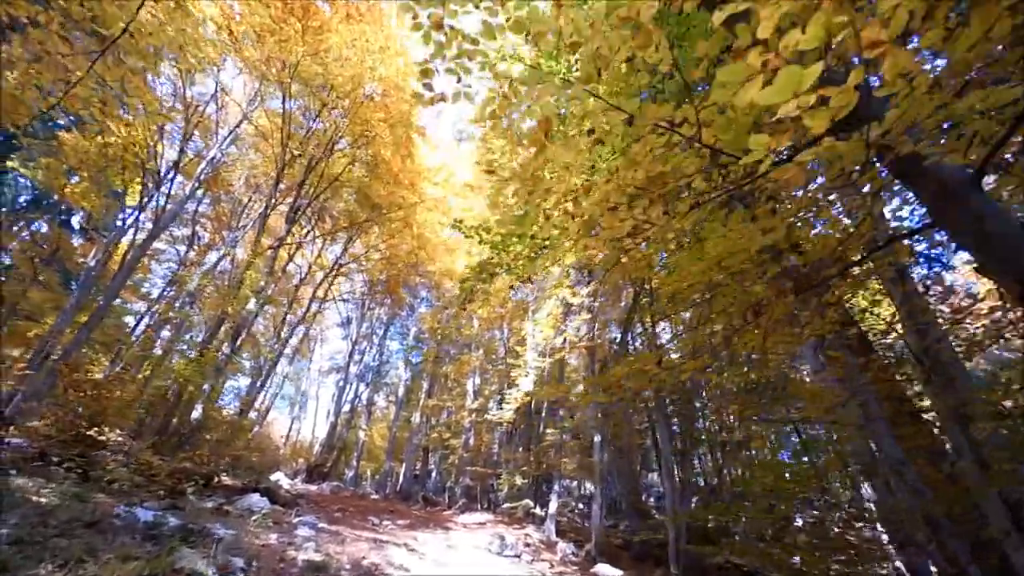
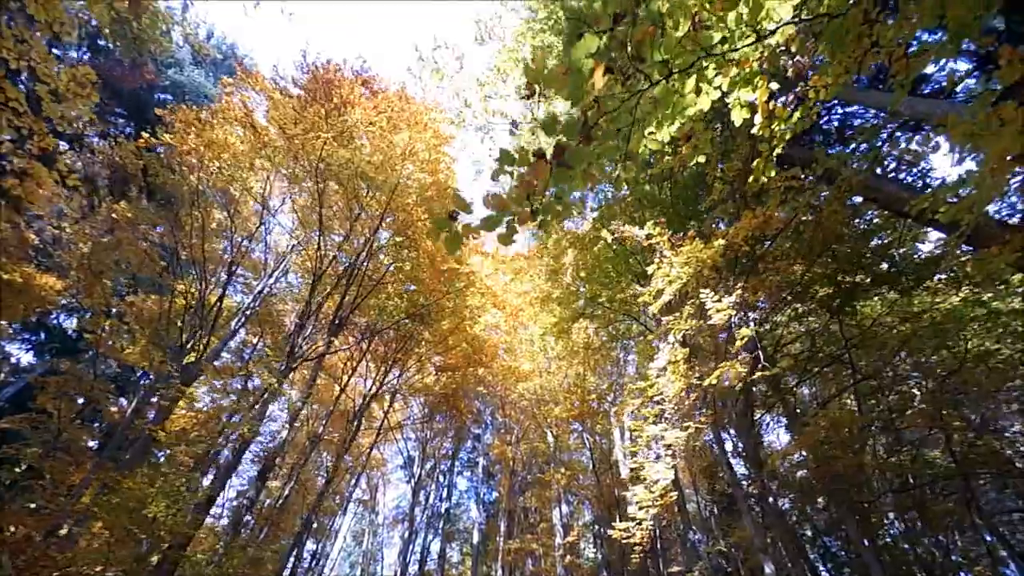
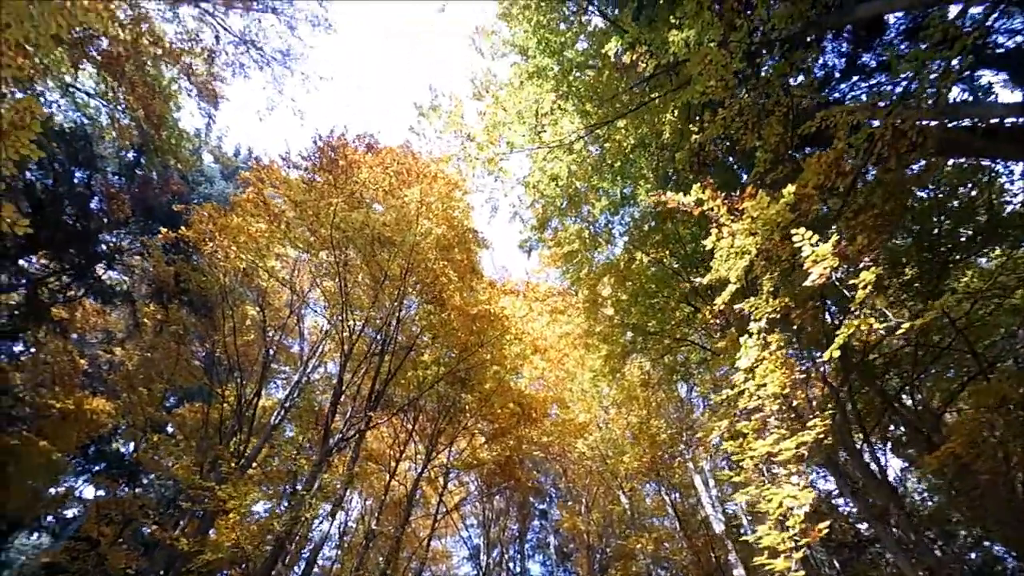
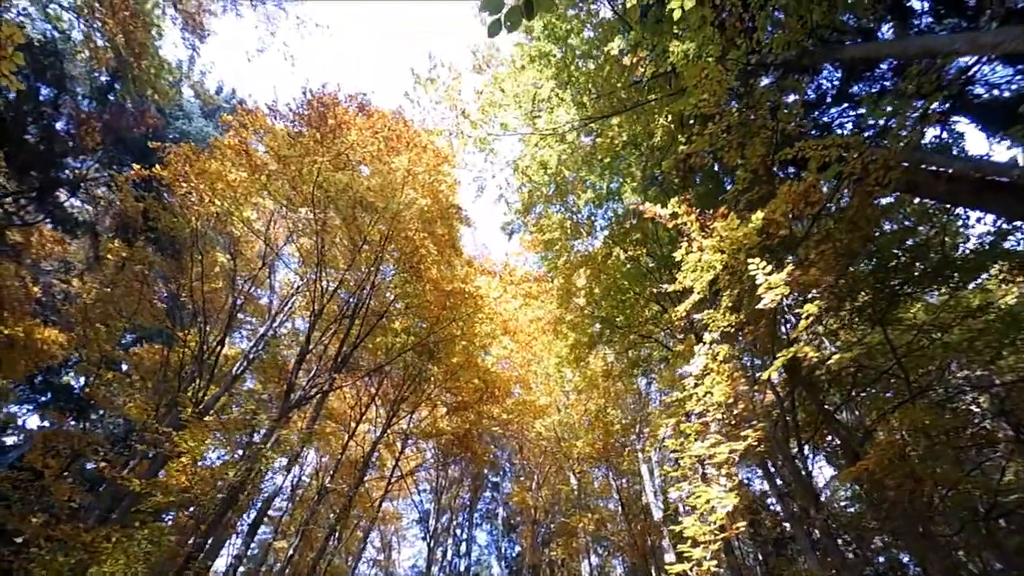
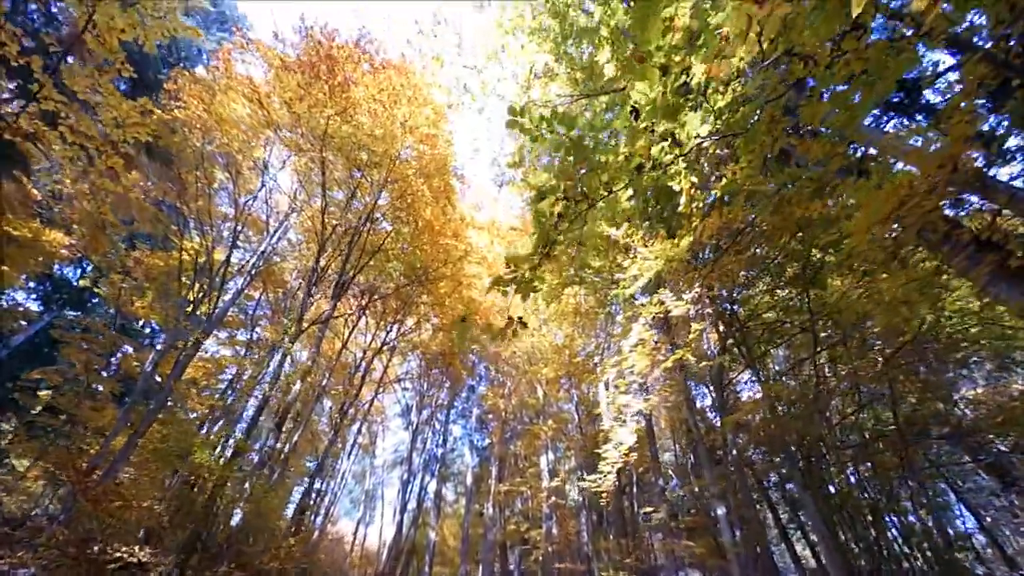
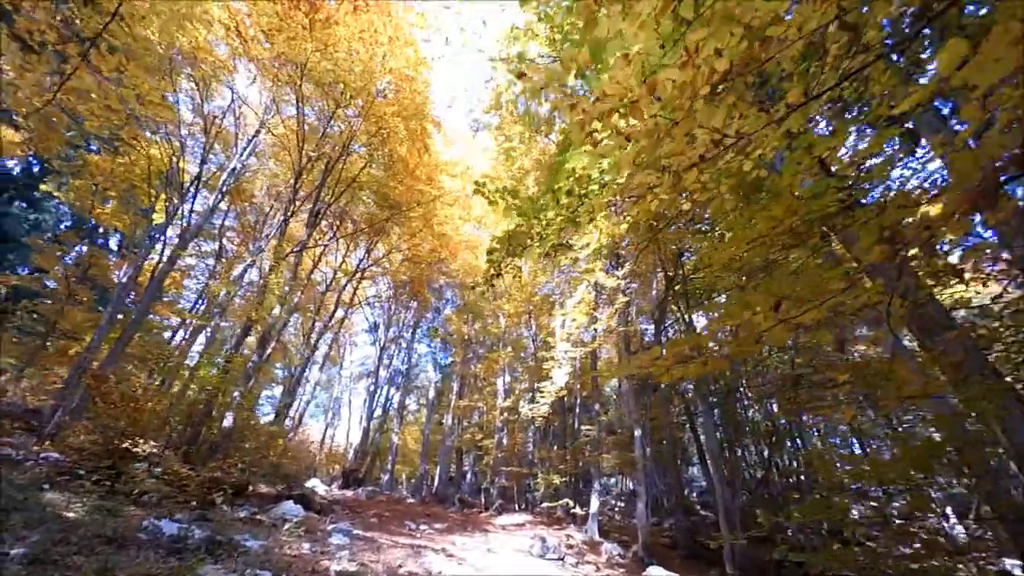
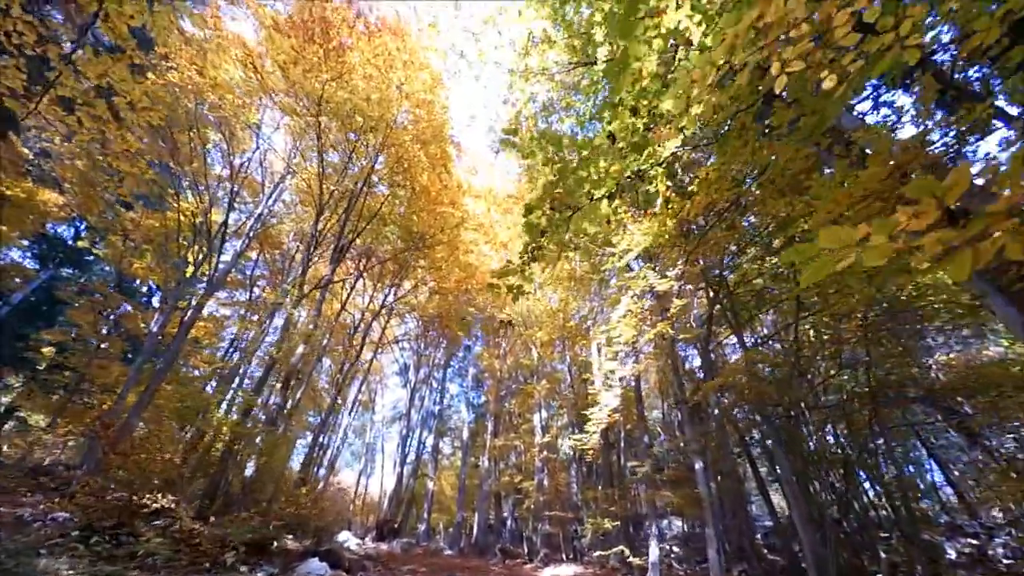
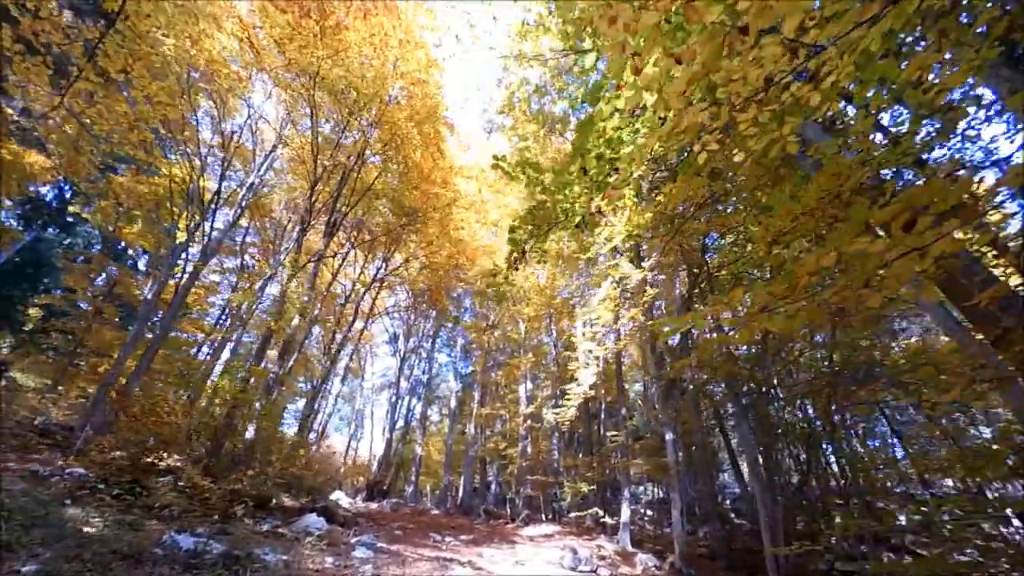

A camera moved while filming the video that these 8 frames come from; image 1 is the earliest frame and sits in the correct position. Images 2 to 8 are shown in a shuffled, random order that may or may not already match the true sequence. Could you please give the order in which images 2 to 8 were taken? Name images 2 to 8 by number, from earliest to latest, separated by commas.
6, 8, 7, 5, 2, 4, 3
